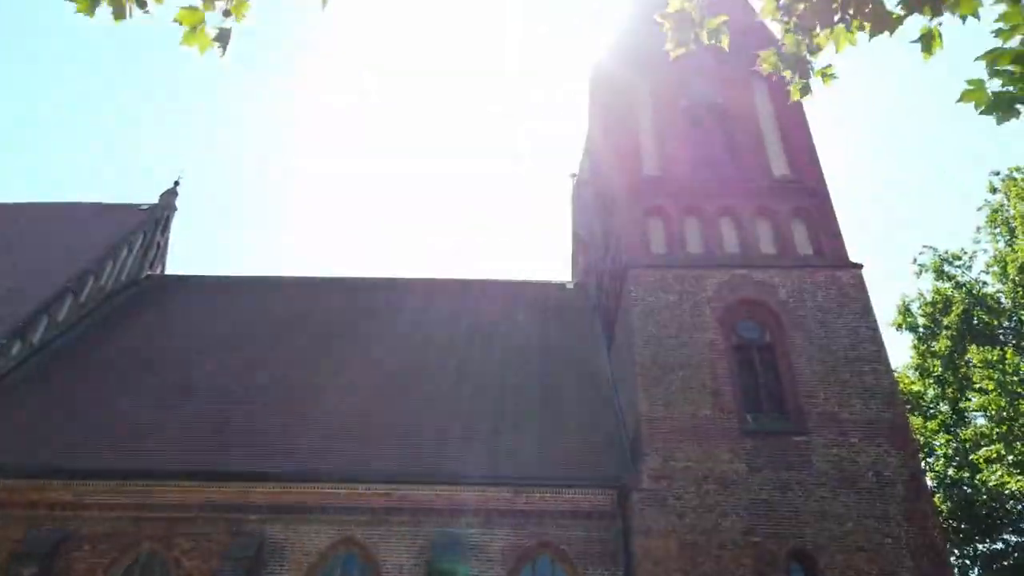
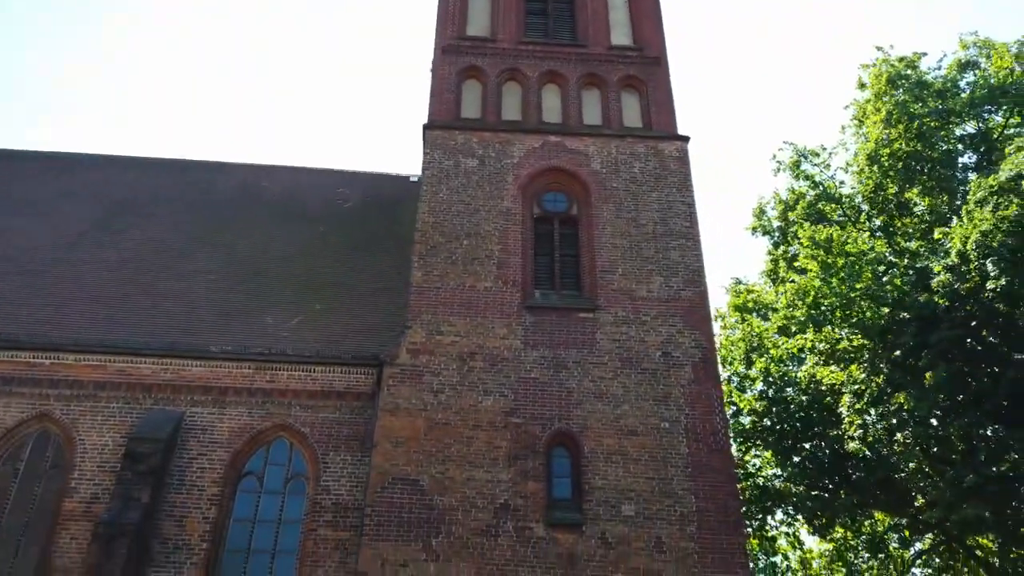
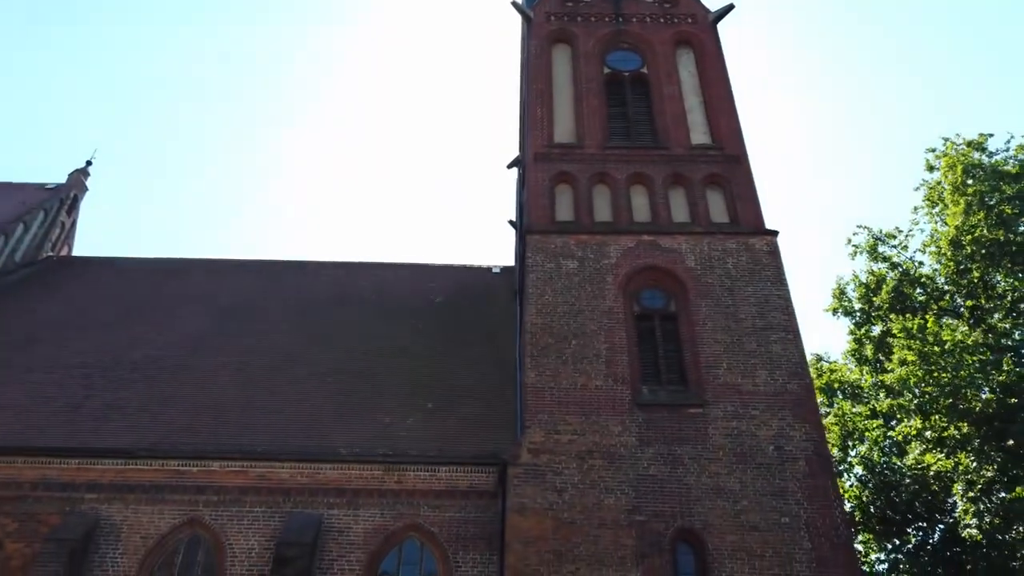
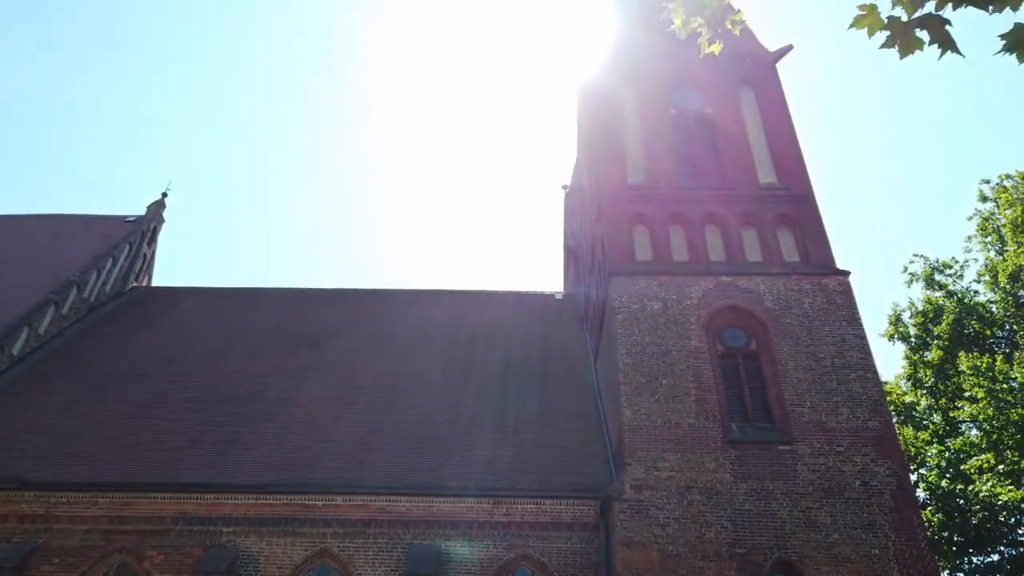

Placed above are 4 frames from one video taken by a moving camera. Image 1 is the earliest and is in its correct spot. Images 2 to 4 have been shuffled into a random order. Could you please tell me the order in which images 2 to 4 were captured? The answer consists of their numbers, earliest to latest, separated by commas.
4, 3, 2
